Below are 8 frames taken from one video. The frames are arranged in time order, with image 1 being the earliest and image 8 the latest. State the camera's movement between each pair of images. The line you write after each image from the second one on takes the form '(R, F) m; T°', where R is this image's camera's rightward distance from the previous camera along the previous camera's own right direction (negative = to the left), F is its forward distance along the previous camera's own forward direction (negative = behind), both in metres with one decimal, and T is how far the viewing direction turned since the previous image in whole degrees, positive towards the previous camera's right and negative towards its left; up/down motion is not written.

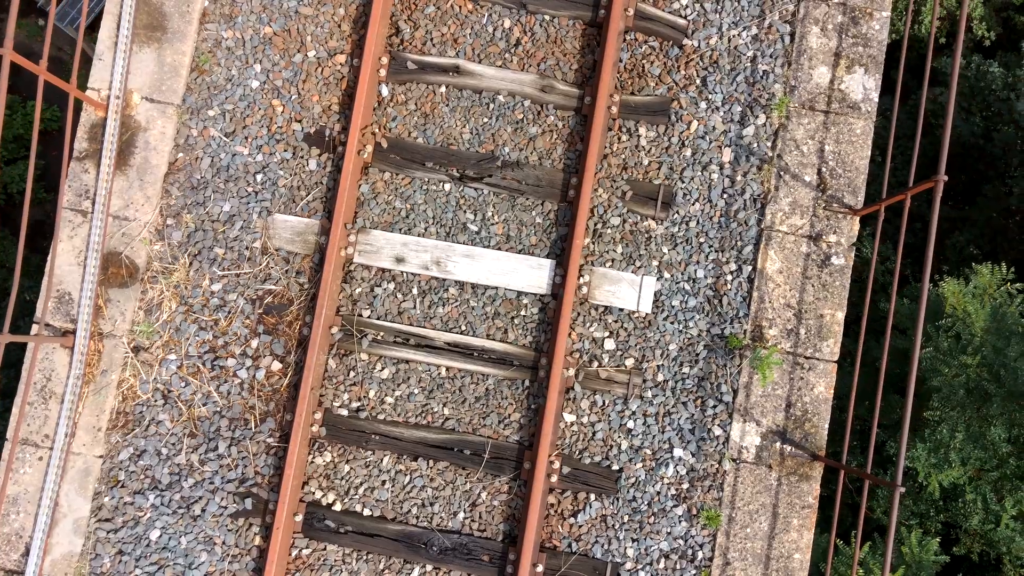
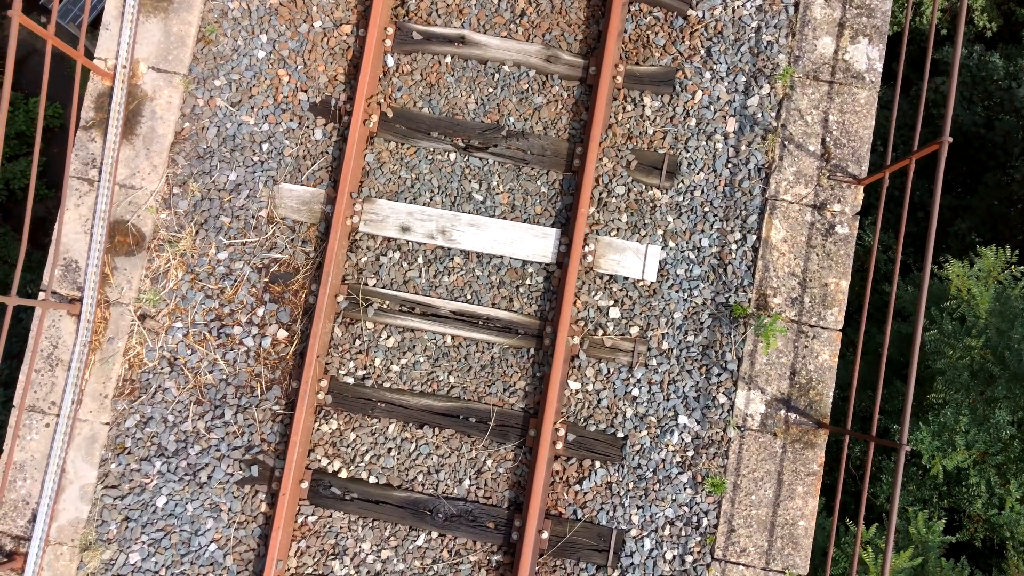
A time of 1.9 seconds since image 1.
(0.0, 0.0) m; 0°
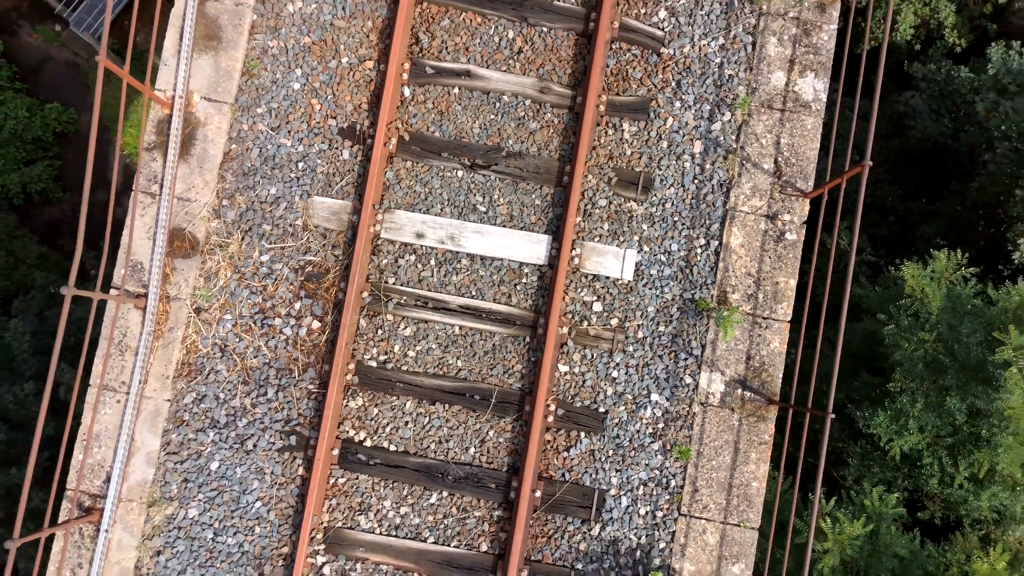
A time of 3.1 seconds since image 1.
(0.0, -0.6) m; 0°
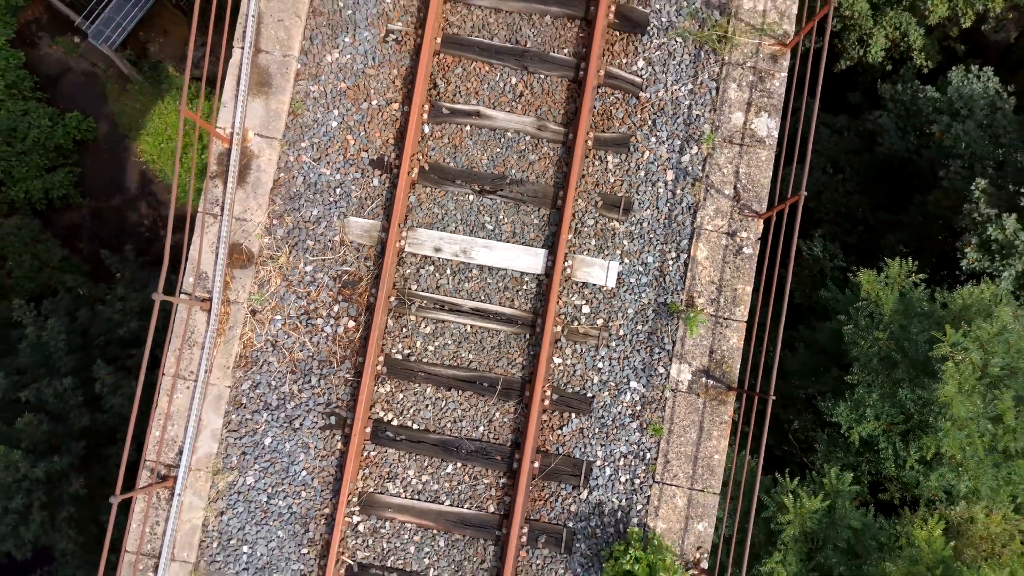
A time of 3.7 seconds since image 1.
(0.0, -0.8) m; 0°
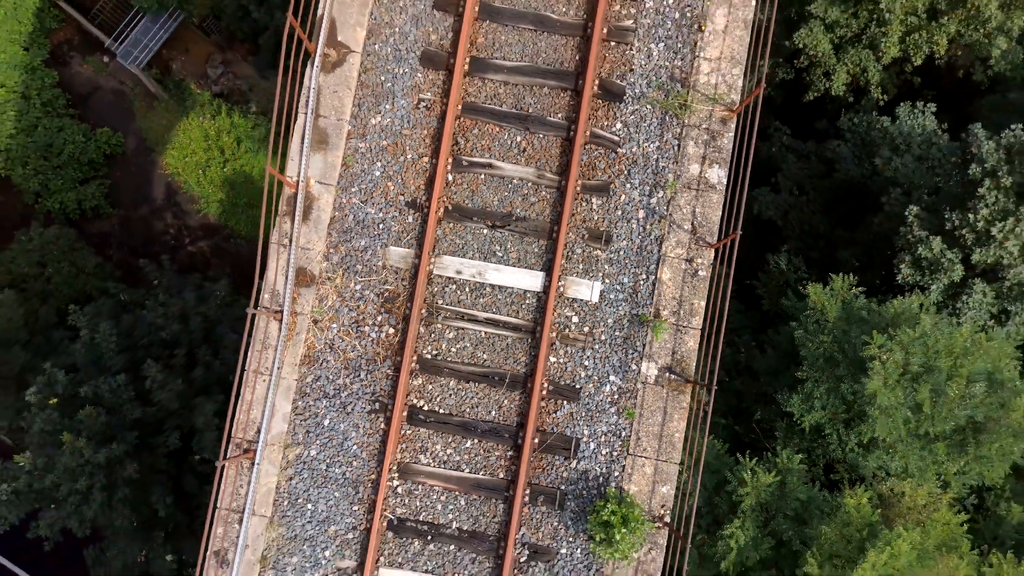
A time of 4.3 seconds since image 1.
(0.0, -1.4) m; 0°
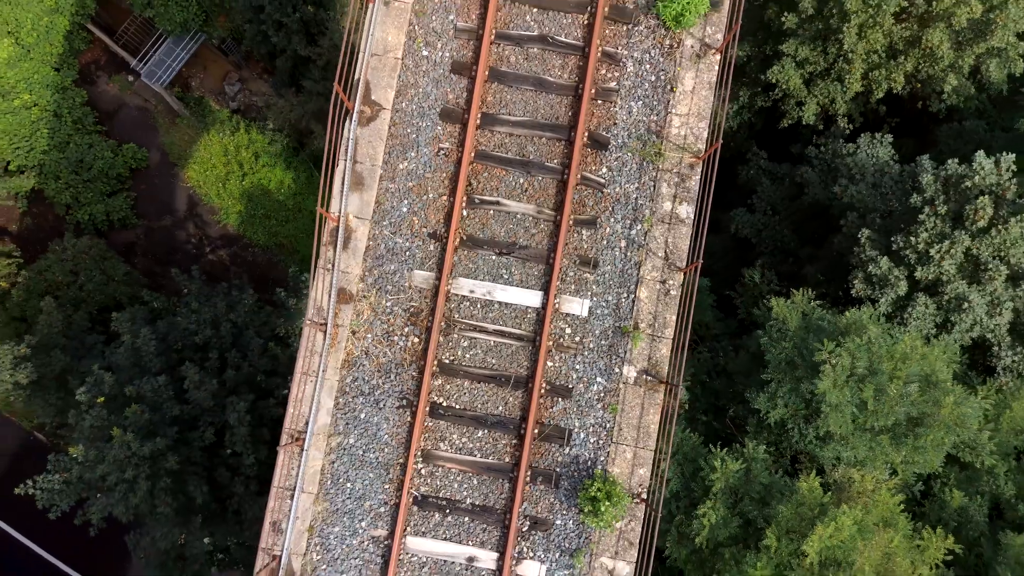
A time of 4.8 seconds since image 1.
(0.0, -1.4) m; 0°
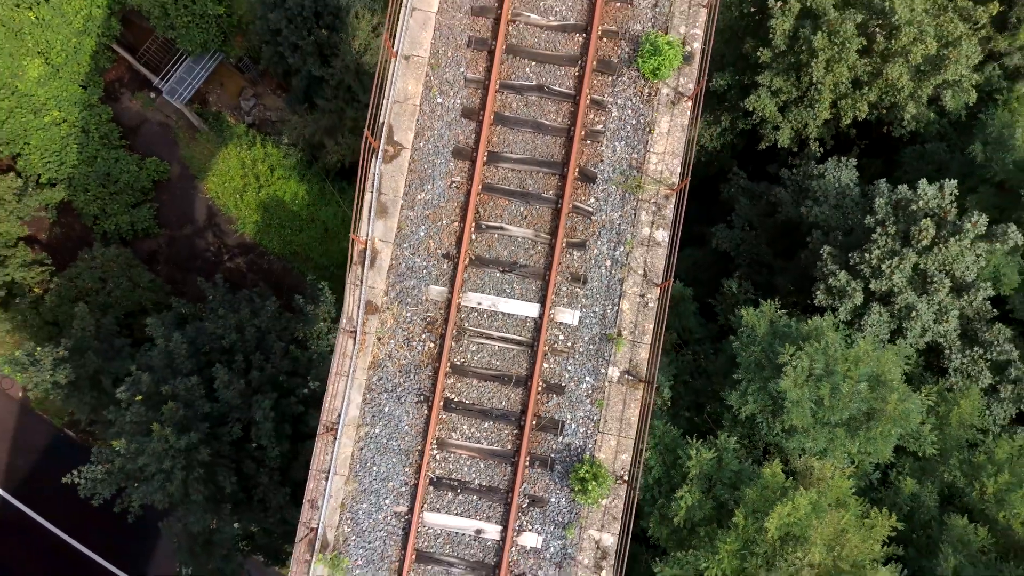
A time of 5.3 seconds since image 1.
(0.0, -1.4) m; 0°
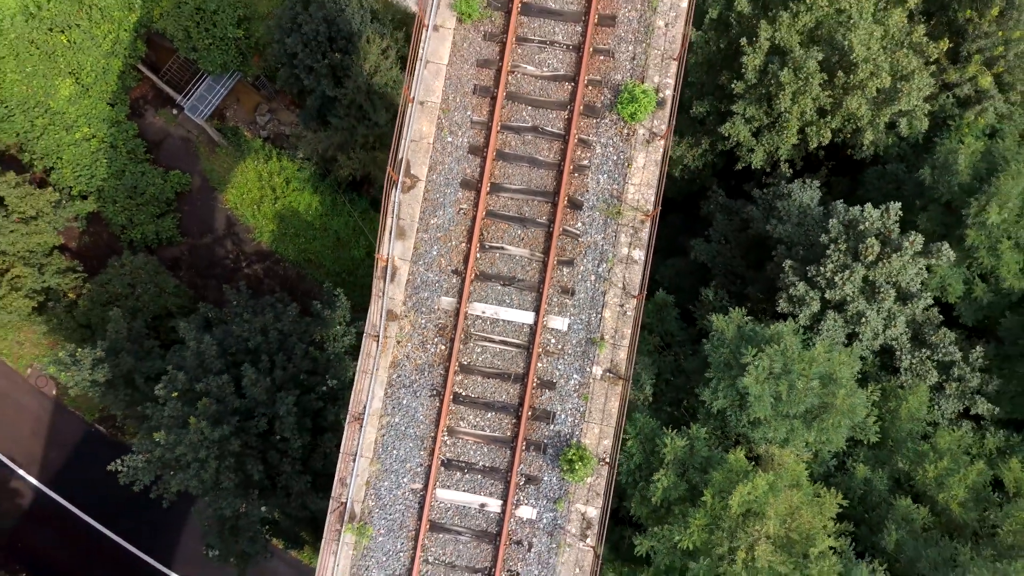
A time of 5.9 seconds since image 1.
(0.0, -1.7) m; 0°
